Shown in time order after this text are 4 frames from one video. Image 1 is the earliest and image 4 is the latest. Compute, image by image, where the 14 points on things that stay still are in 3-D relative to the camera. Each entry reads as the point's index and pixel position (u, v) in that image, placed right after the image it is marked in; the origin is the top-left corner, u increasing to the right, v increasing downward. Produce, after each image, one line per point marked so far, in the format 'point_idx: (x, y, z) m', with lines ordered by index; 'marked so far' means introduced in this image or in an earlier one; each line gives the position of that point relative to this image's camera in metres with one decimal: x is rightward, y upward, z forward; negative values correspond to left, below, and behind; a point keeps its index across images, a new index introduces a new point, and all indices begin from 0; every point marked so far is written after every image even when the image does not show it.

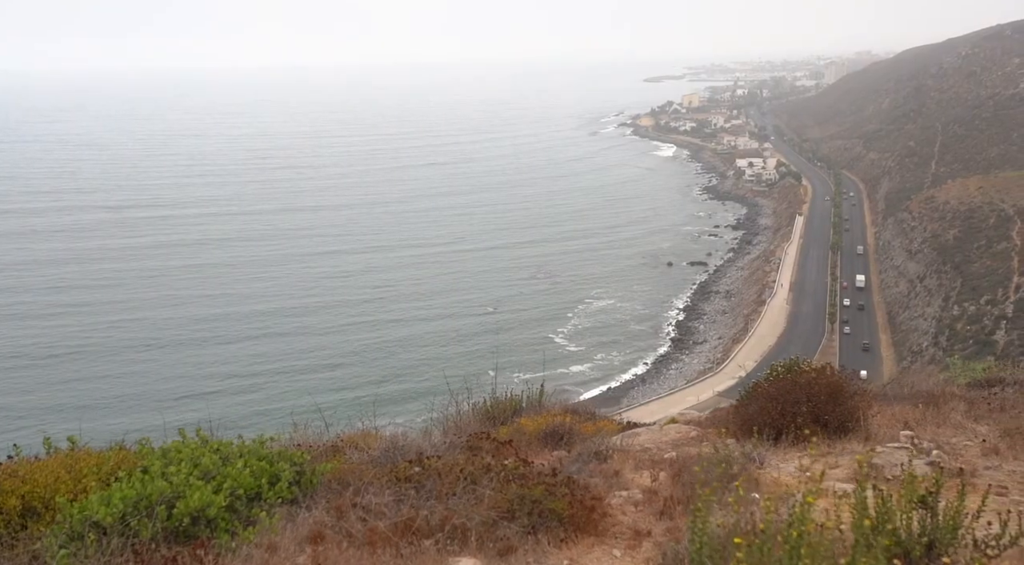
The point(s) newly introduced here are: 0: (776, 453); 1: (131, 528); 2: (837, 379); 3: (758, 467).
0: (+2.4, -1.5, +8.6) m
1: (-2.4, -1.5, +6.0) m
2: (+3.2, -1.0, +9.7) m
3: (+2.0, -1.5, +7.8) m
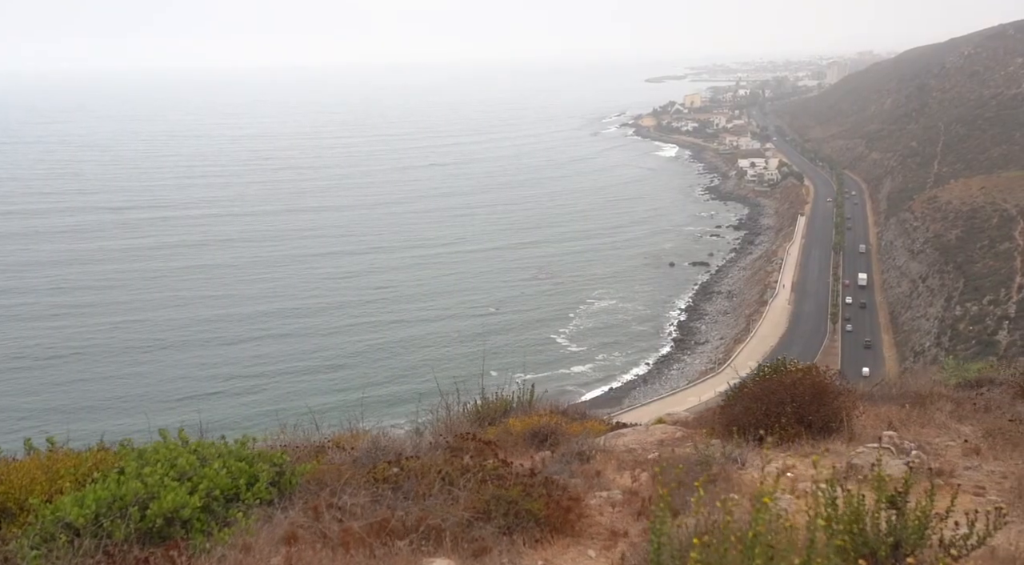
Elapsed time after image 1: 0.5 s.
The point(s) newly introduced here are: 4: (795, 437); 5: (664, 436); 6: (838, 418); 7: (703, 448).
0: (+2.2, -1.5, +8.7) m
1: (-2.5, -1.5, +6.0) m
2: (+3.1, -1.0, +9.7) m
3: (+1.8, -1.5, +7.8) m
4: (+2.7, -1.5, +9.2) m
5: (+1.6, -1.6, +10.1) m
6: (+3.2, -1.3, +9.4) m
7: (+1.7, -1.5, +8.6) m
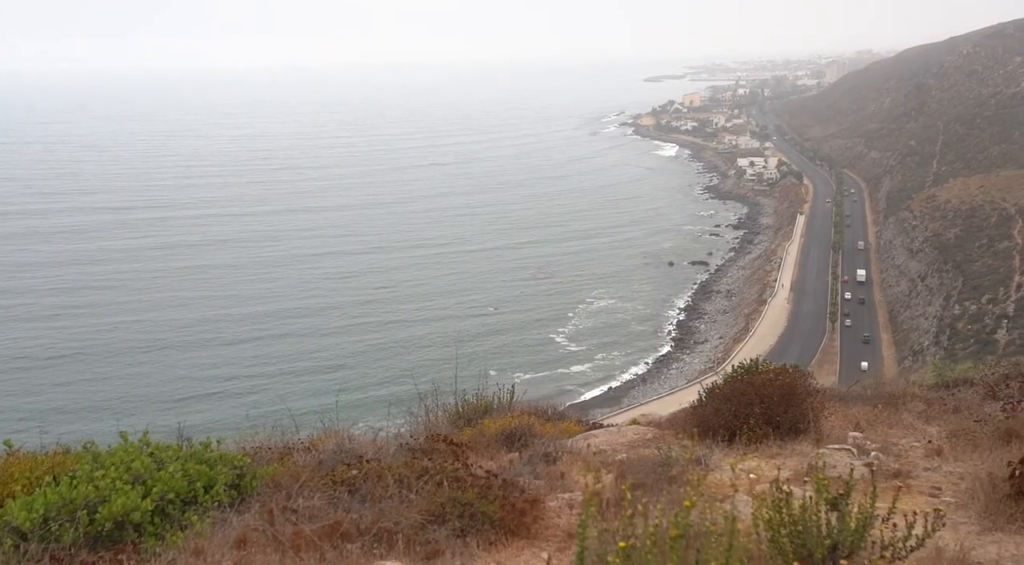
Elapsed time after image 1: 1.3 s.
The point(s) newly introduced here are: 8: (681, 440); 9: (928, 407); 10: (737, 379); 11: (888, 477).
0: (+1.9, -1.5, +8.7) m
1: (-2.8, -1.5, +6.0) m
2: (+2.8, -1.0, +9.7) m
3: (+1.5, -1.5, +7.8) m
4: (+2.4, -1.5, +9.2) m
5: (+1.3, -1.6, +10.1) m
6: (+2.9, -1.3, +9.4) m
7: (+1.4, -1.5, +8.7) m
8: (+1.6, -1.5, +9.3) m
9: (+4.4, -1.3, +10.3) m
10: (+2.4, -1.0, +10.1) m
11: (+2.7, -1.4, +6.9) m
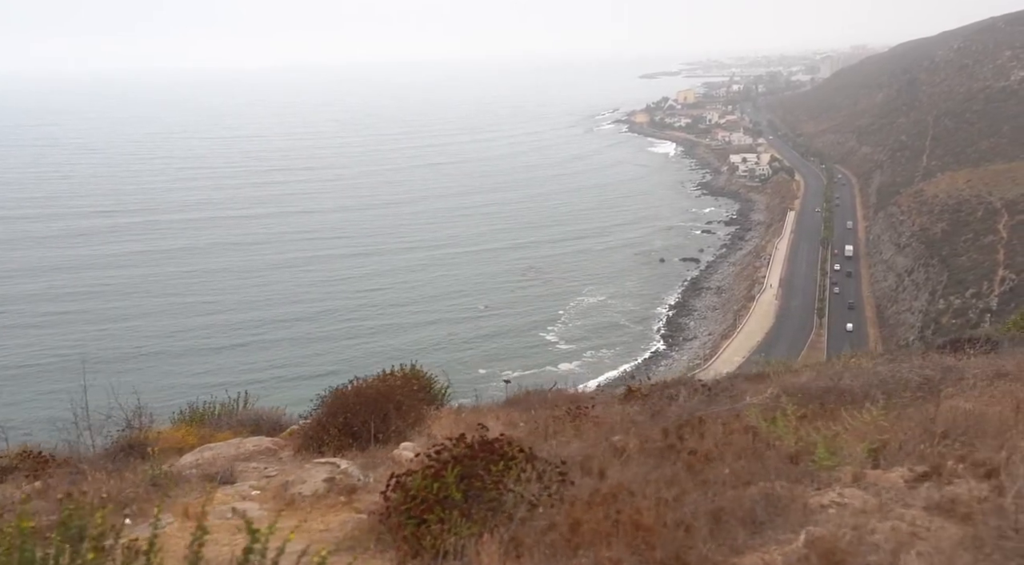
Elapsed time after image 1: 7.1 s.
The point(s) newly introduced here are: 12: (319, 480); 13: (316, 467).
0: (-2.0, -1.6, +8.4) m
1: (-6.5, -1.7, +5.4) m
2: (-1.2, -1.0, +9.5) m
3: (-2.4, -1.6, +7.5) m
4: (-1.6, -1.5, +8.9) m
5: (-2.7, -1.7, +9.7) m
6: (-1.1, -1.4, +9.2) m
7: (-2.5, -1.6, +8.3) m
8: (-2.3, -1.6, +9.0) m
9: (+0.4, -1.4, +10.1) m
10: (-1.7, -1.1, +9.8) m
11: (-1.1, -1.4, +6.6) m
12: (-1.3, -1.4, +6.9) m
13: (-1.4, -1.4, +7.3) m
